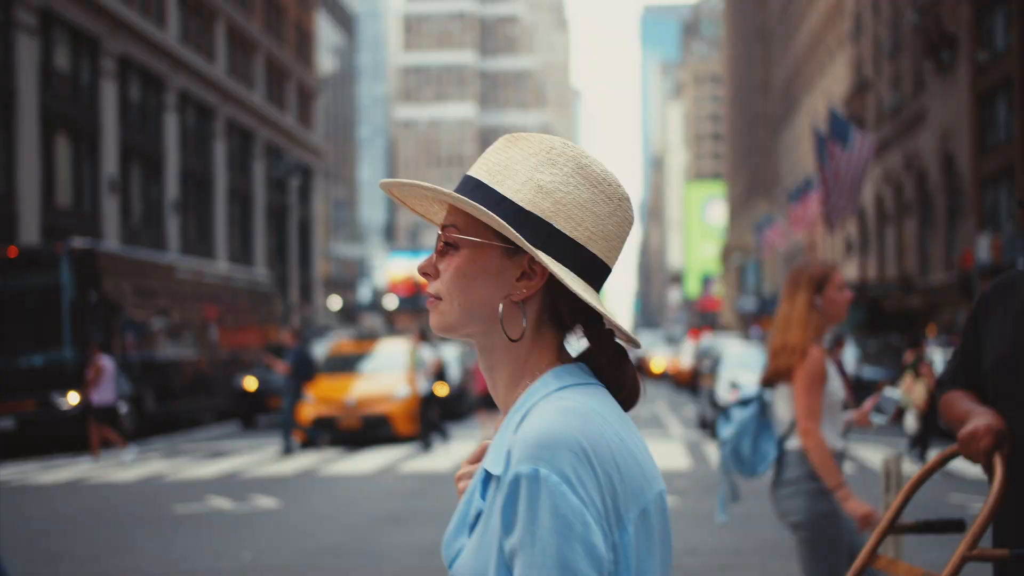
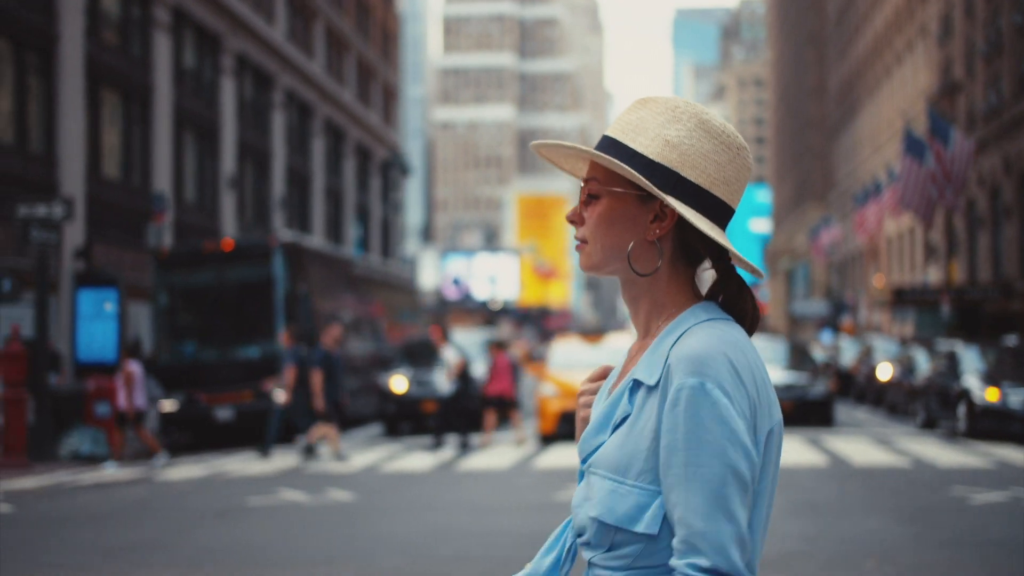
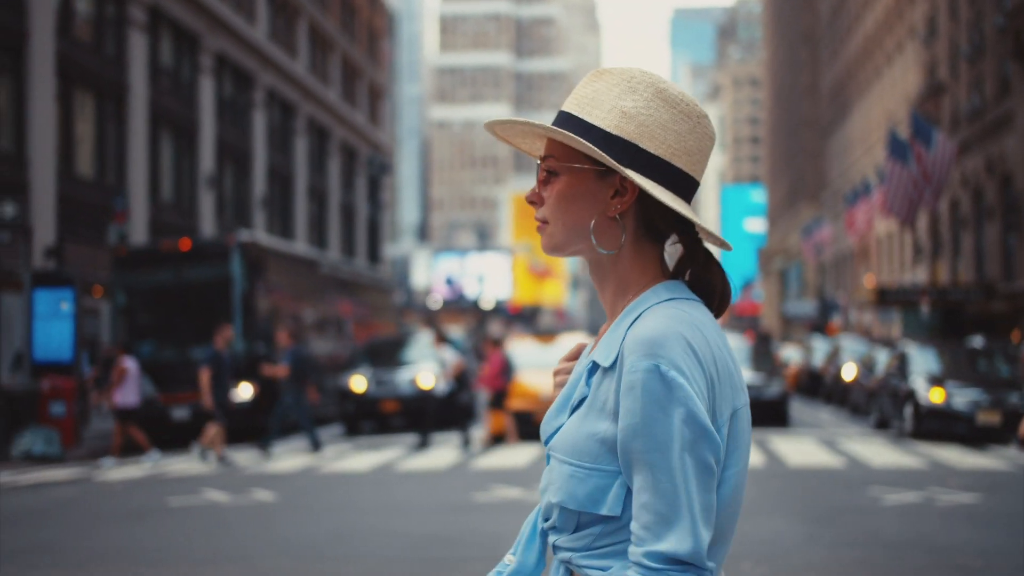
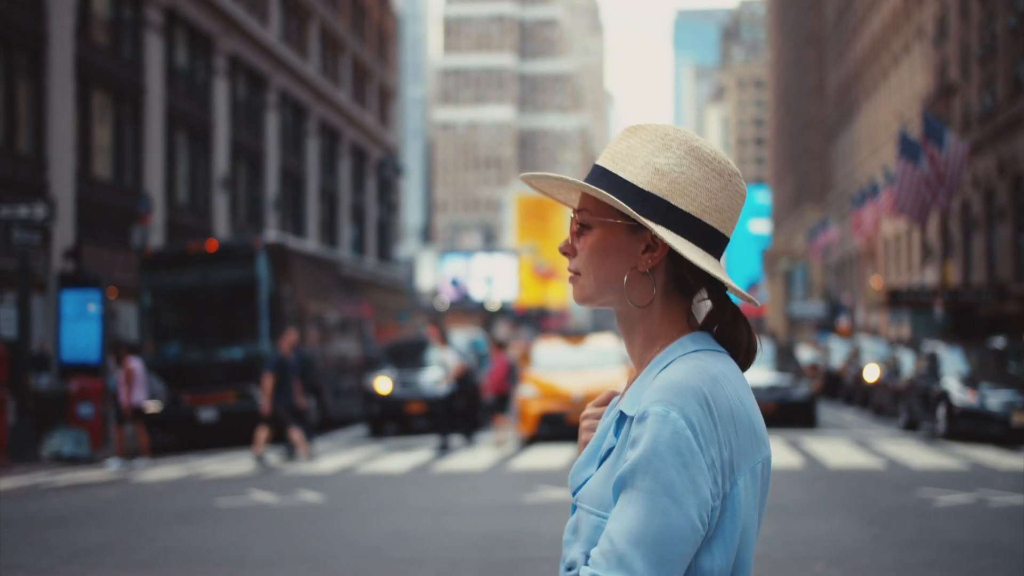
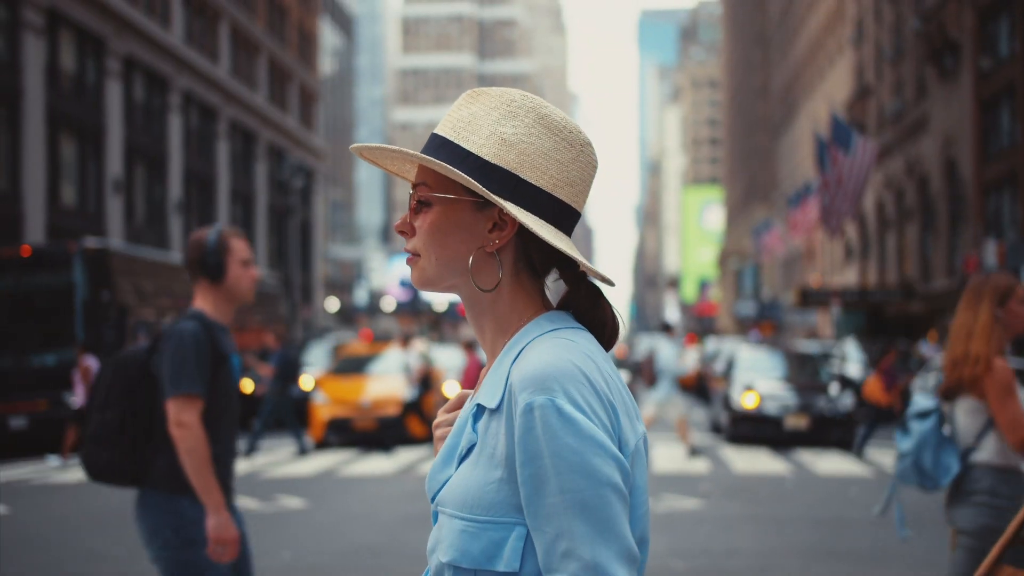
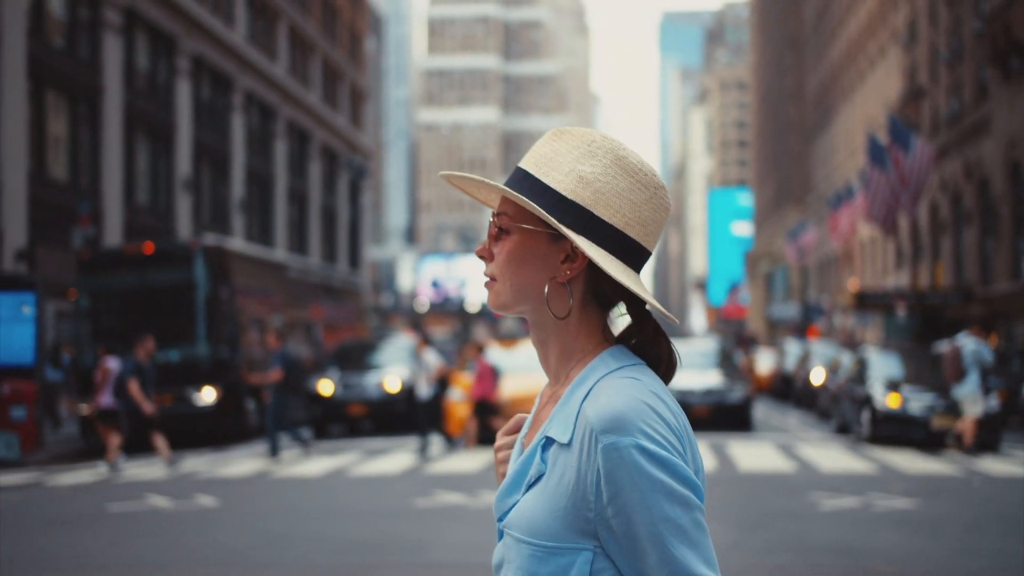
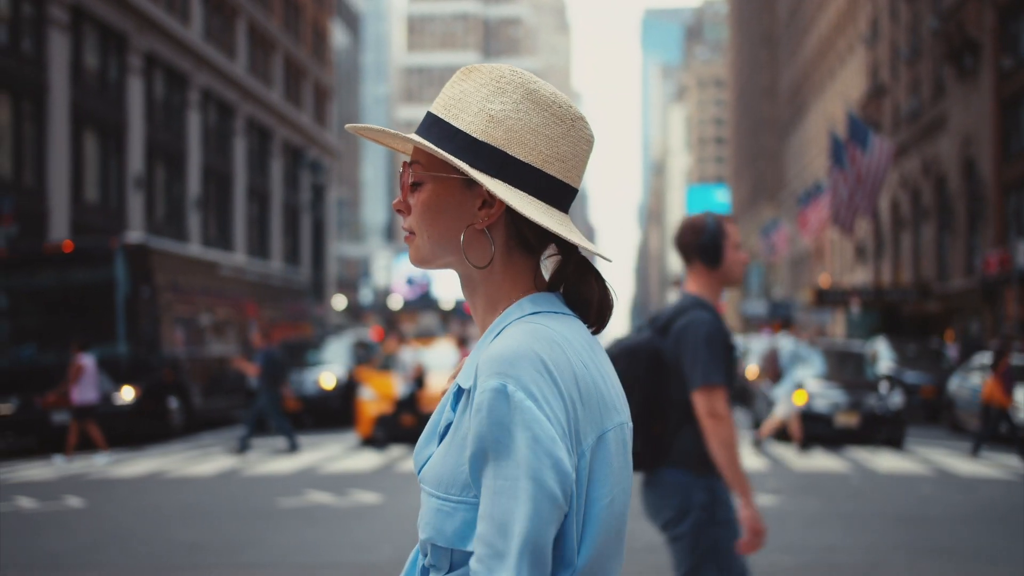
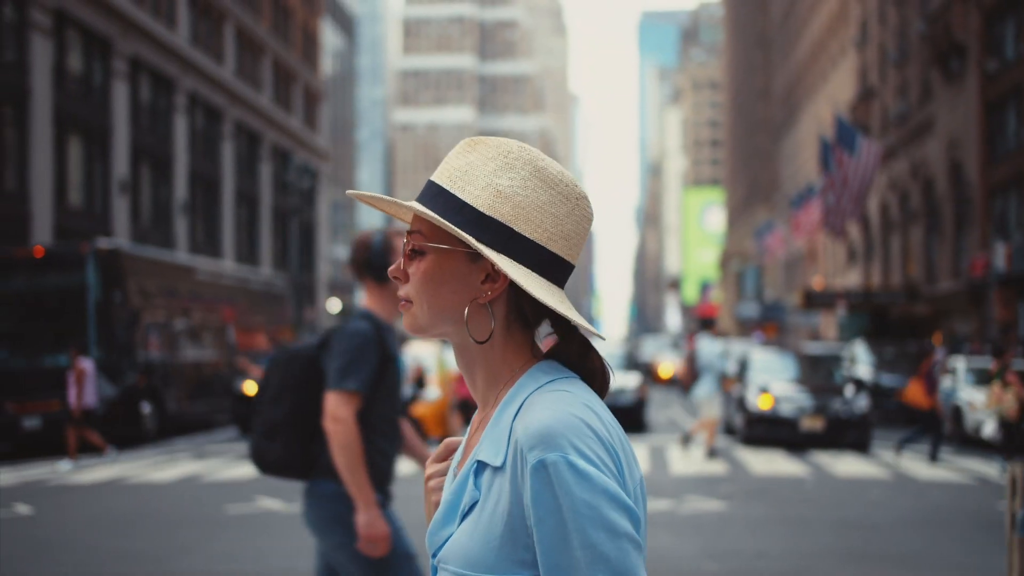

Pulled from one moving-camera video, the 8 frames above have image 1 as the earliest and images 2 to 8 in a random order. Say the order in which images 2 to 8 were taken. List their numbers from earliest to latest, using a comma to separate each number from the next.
5, 8, 7, 6, 3, 4, 2
